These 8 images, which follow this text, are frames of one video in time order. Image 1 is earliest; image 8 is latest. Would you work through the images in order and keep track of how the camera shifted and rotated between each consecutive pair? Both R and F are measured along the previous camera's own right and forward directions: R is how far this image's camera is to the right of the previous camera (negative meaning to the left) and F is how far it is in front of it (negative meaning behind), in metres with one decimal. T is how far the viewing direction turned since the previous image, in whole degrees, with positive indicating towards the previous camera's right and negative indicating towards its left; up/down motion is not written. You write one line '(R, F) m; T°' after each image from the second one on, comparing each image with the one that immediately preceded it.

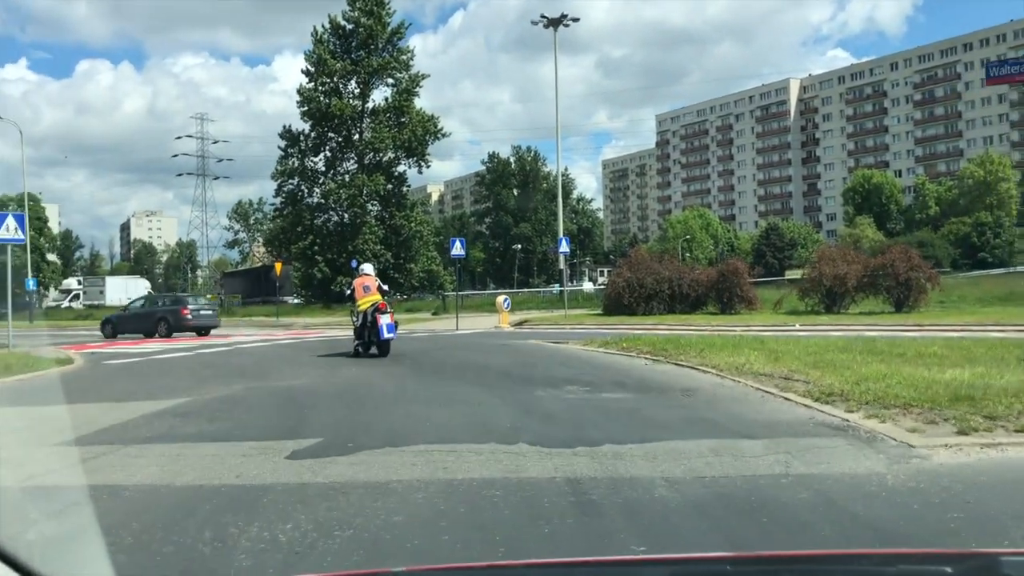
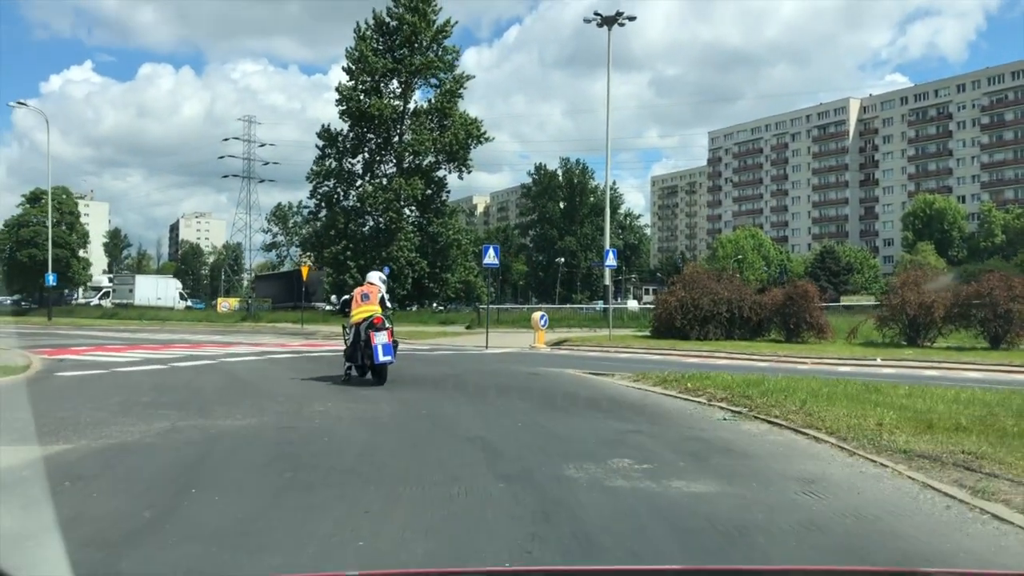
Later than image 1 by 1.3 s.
(+0.1, +3.4) m; -3°
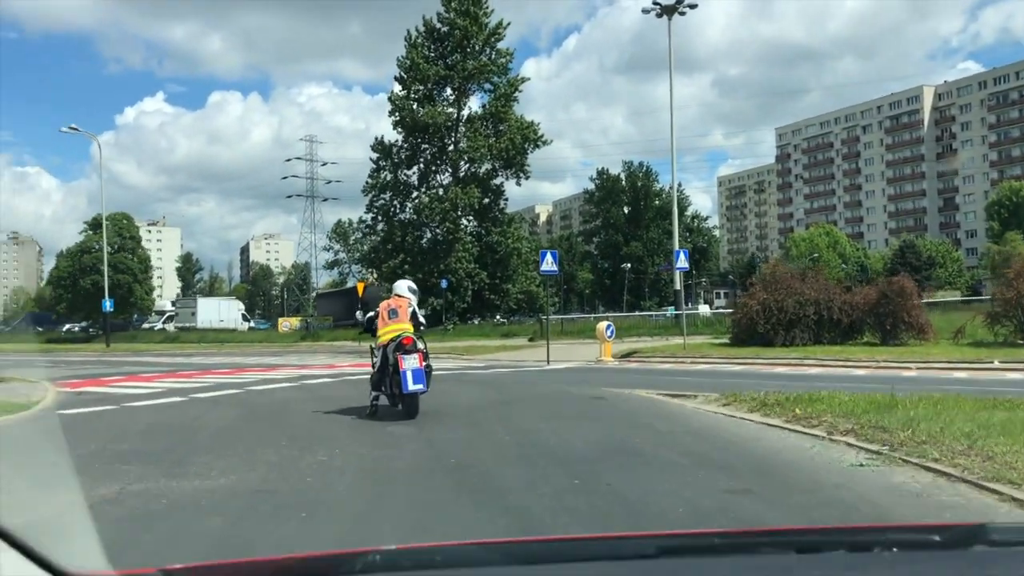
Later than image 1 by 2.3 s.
(+0.1, +2.3) m; -4°
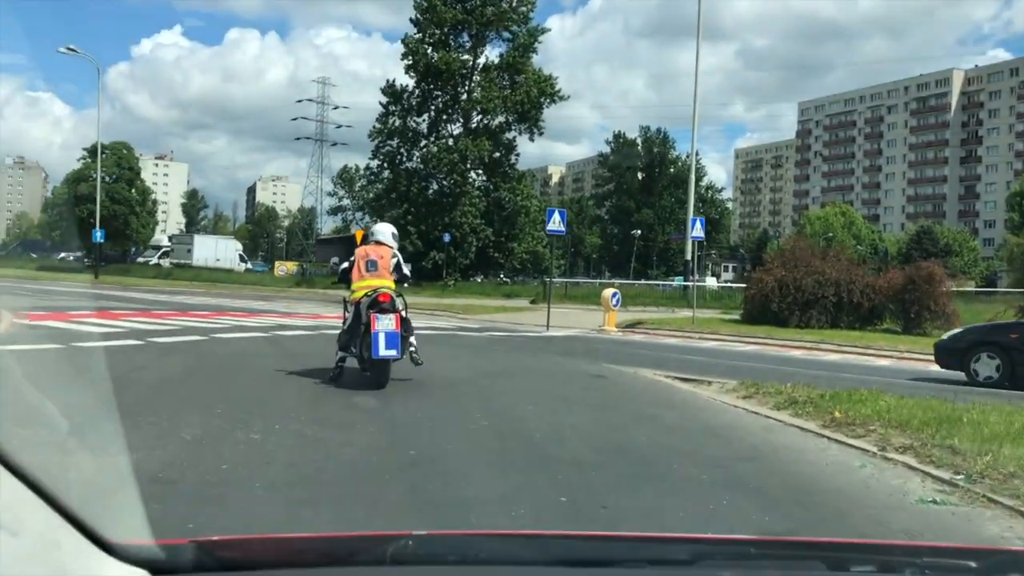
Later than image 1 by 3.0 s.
(+0.1, +1.5) m; 0°
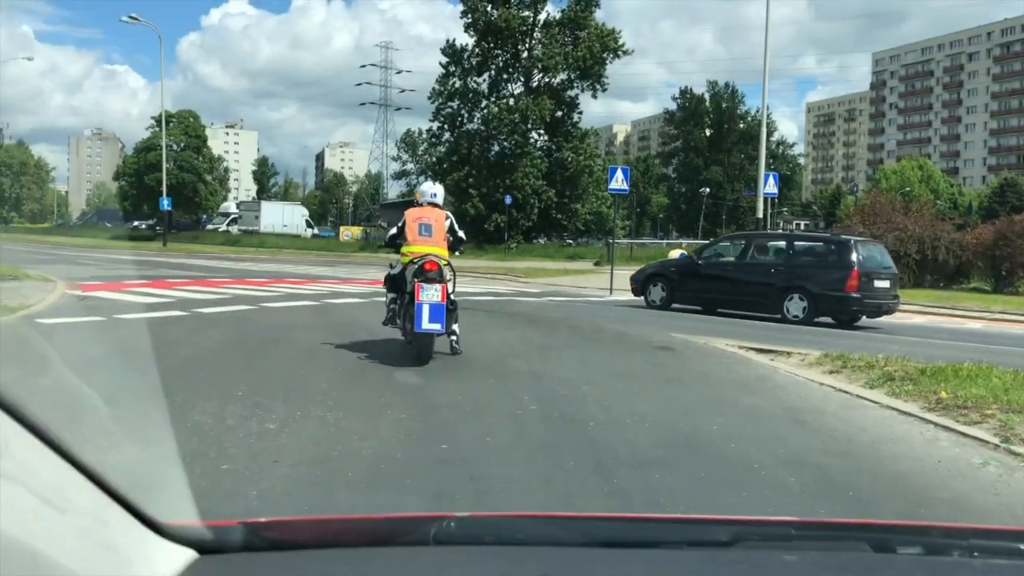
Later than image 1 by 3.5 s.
(+0.1, +0.9) m; -4°
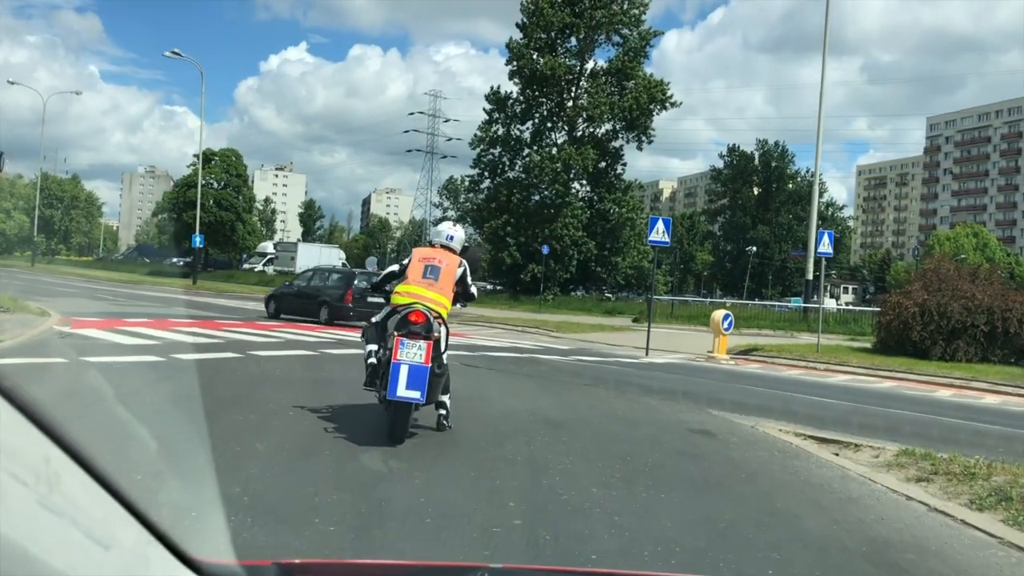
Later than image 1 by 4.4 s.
(+0.3, +1.6) m; -3°
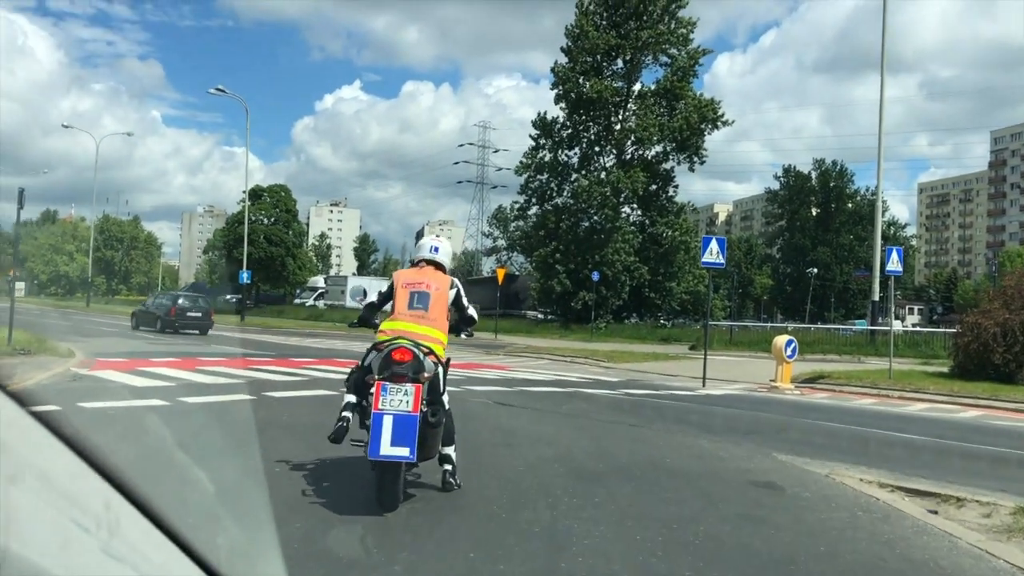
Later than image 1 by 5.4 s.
(+0.2, +1.2) m; -3°
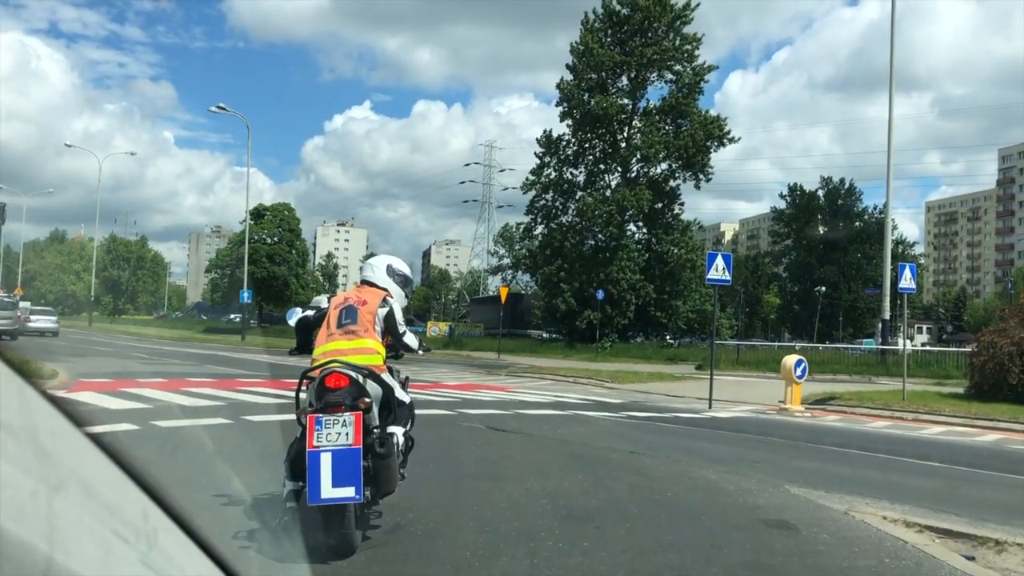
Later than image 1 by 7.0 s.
(+0.2, +0.6) m; 0°
